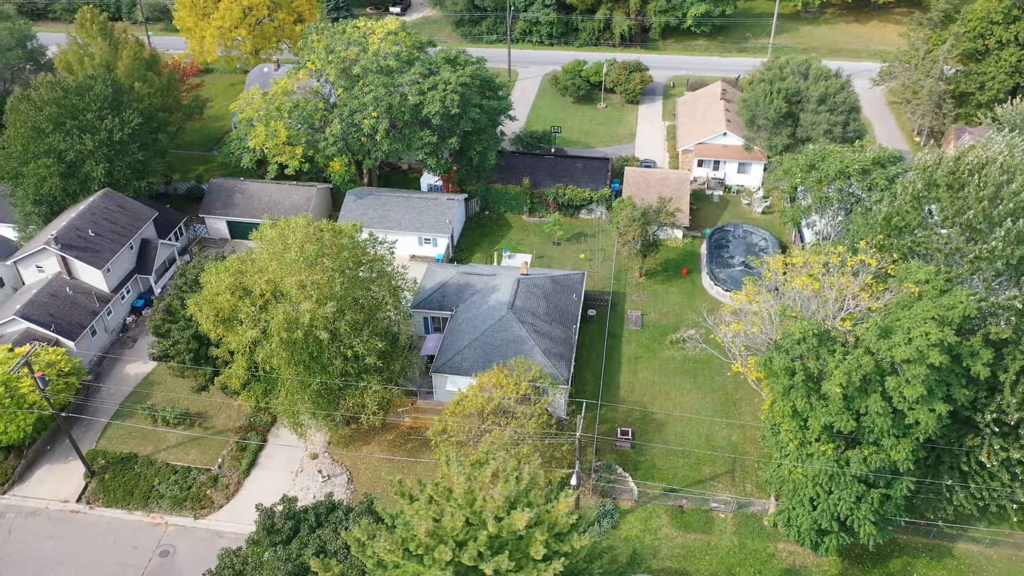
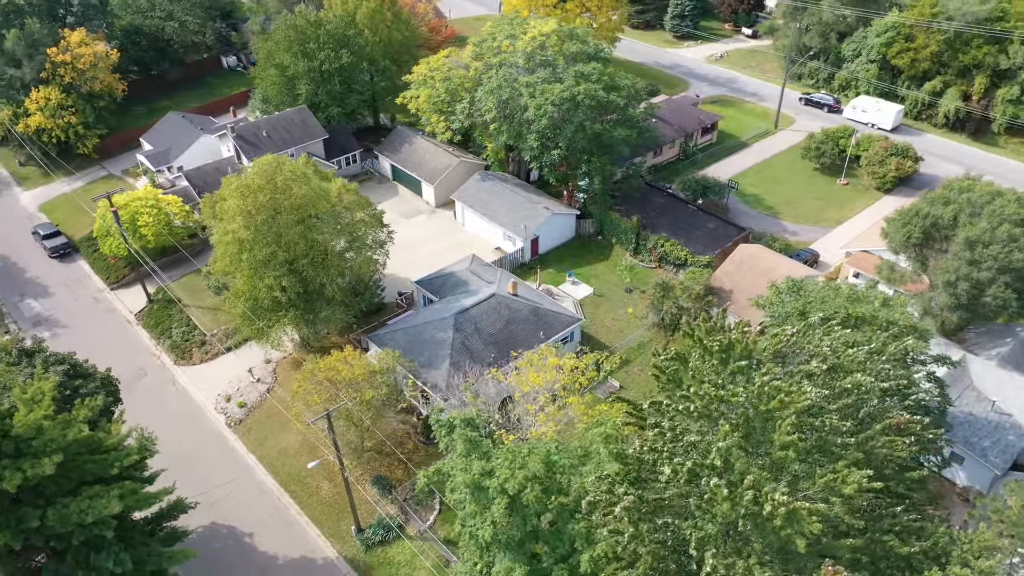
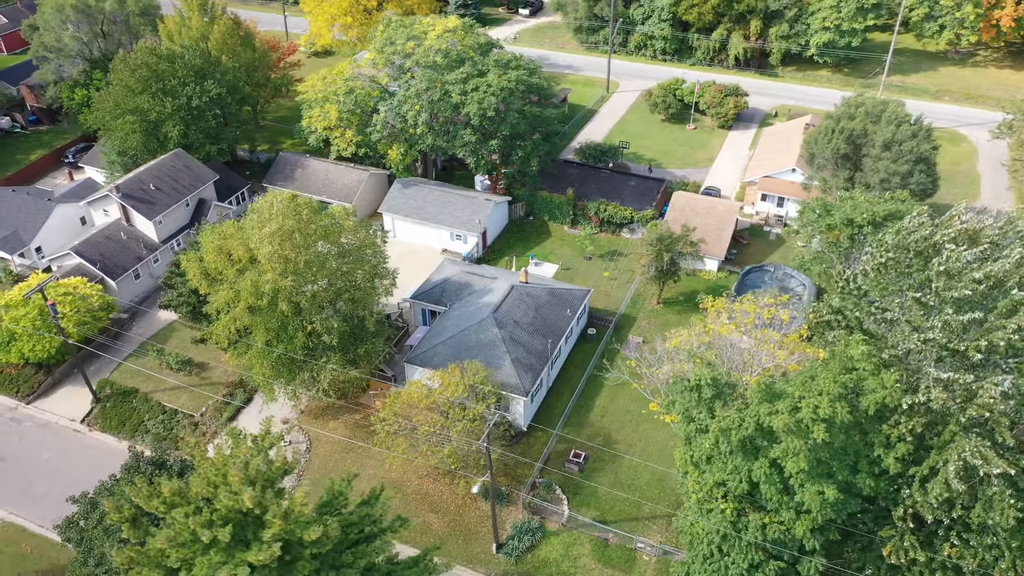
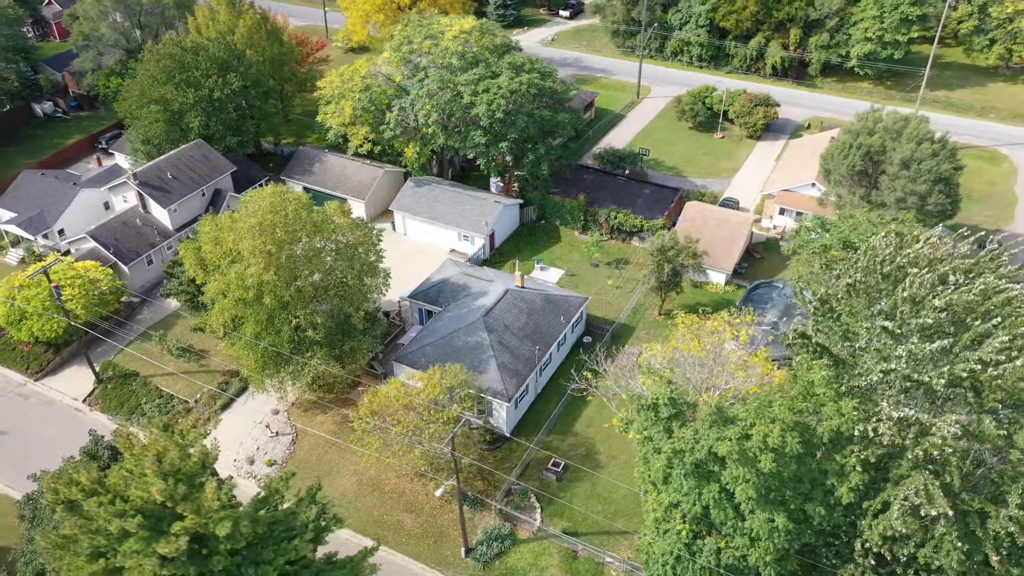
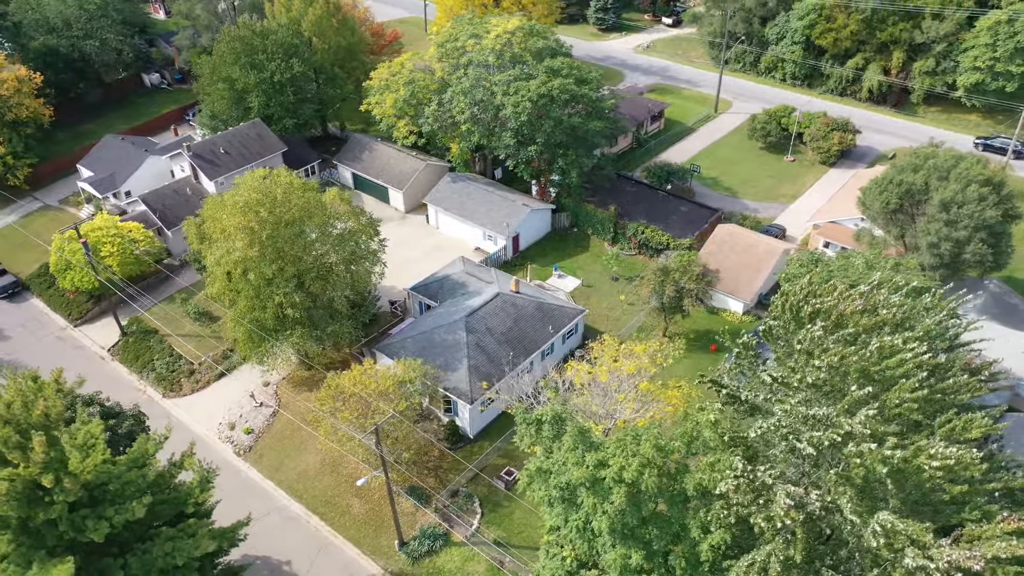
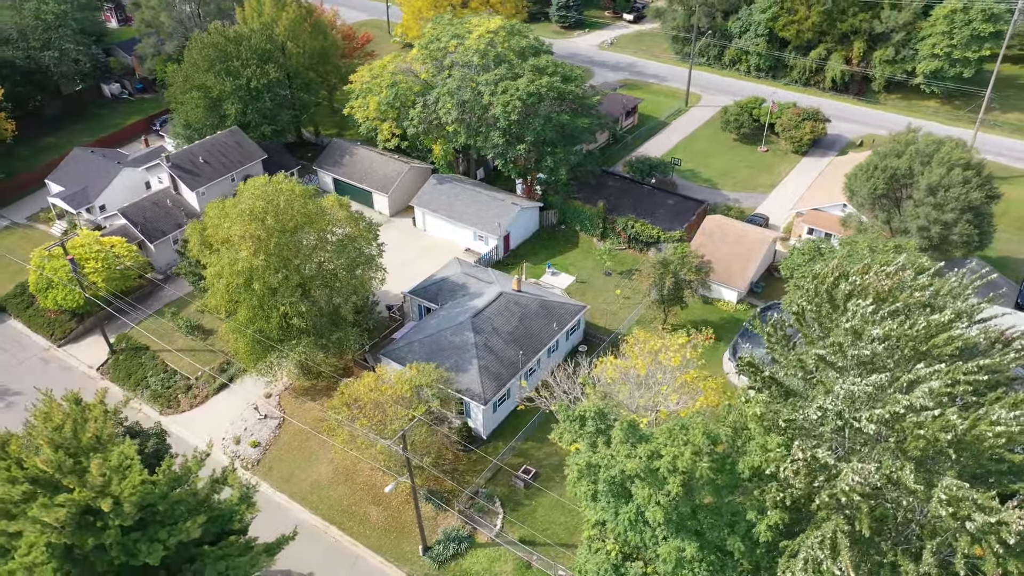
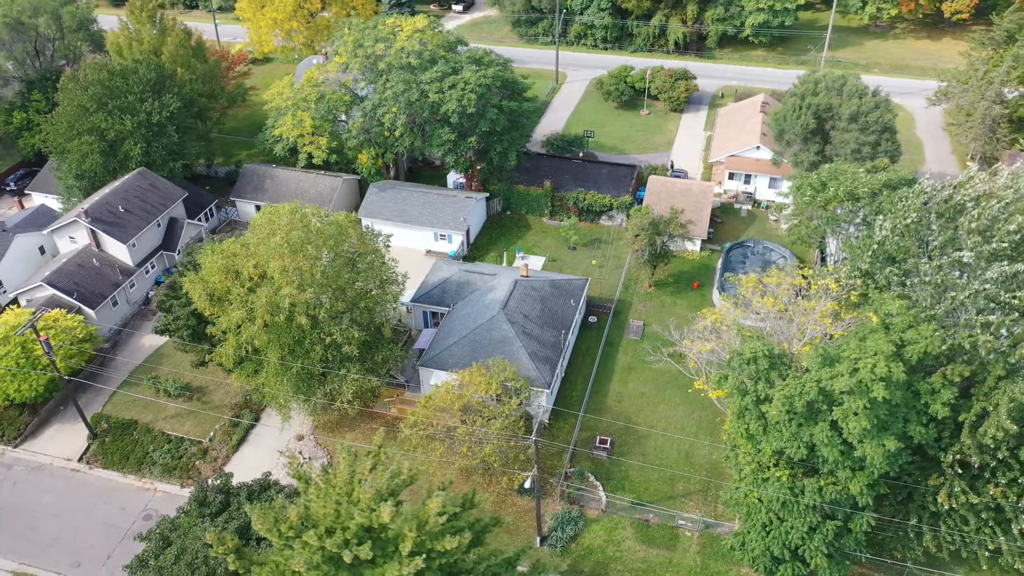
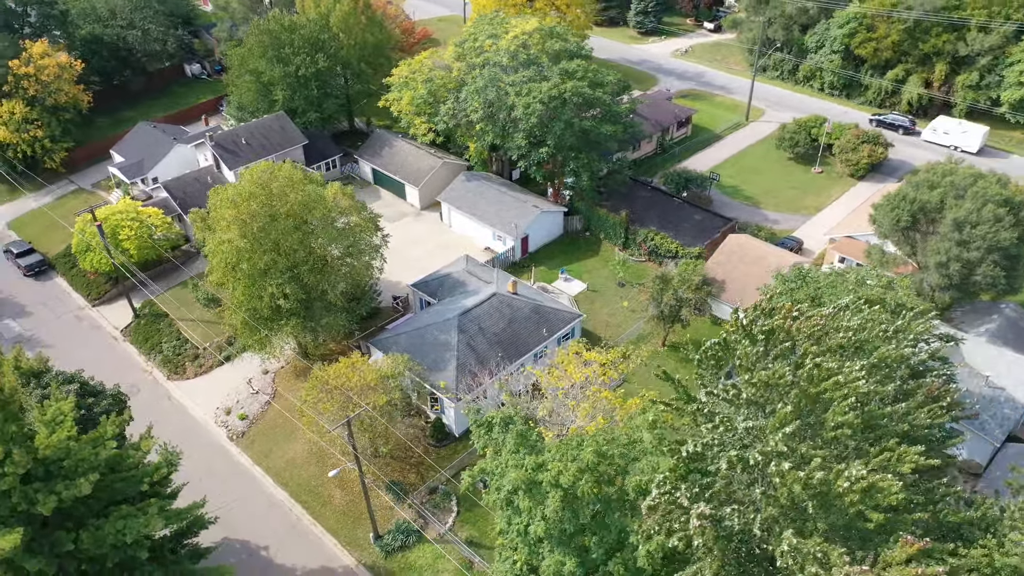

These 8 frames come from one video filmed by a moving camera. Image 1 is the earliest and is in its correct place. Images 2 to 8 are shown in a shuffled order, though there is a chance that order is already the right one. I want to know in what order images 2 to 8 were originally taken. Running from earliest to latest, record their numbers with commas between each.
7, 3, 4, 6, 5, 8, 2
